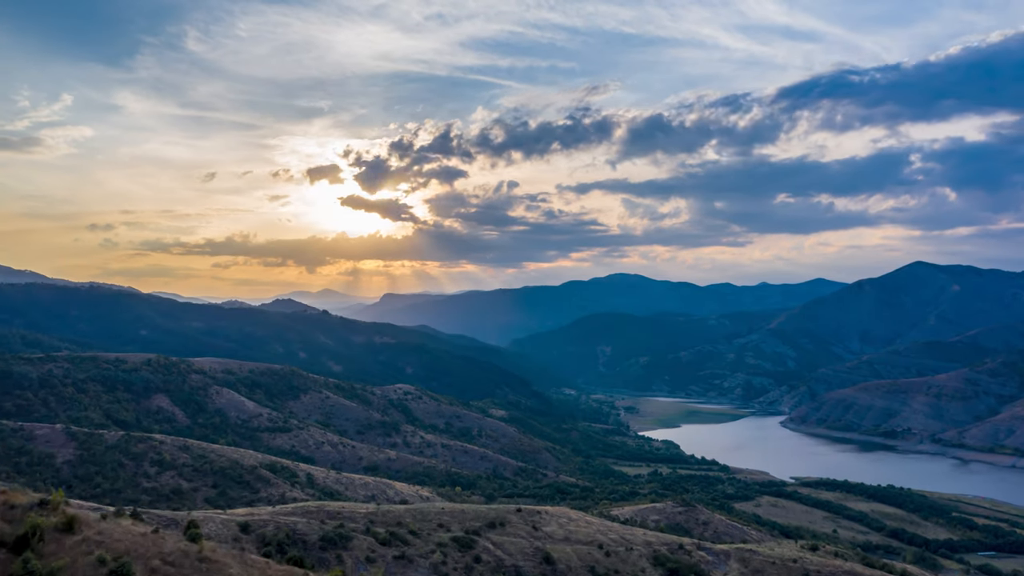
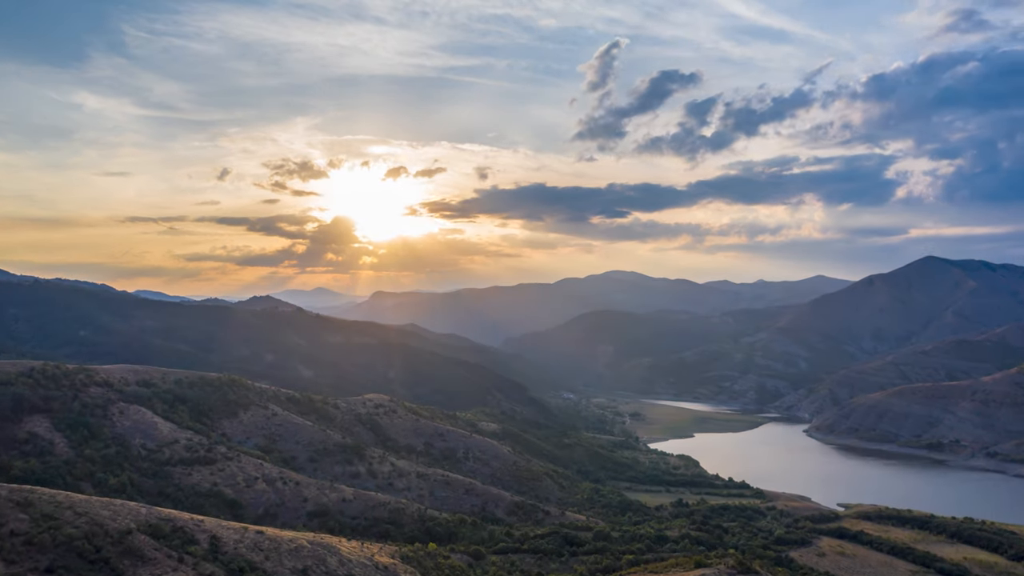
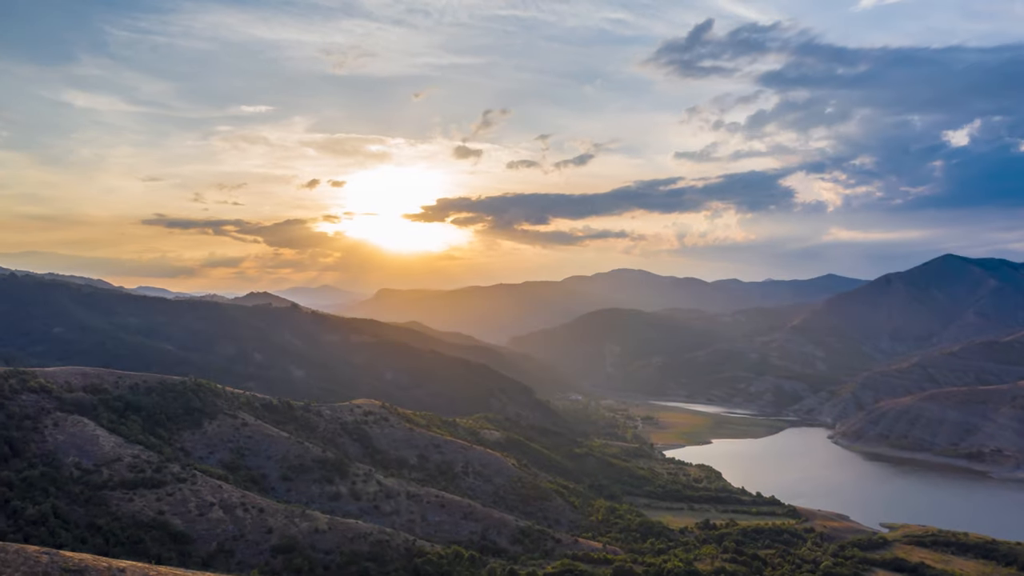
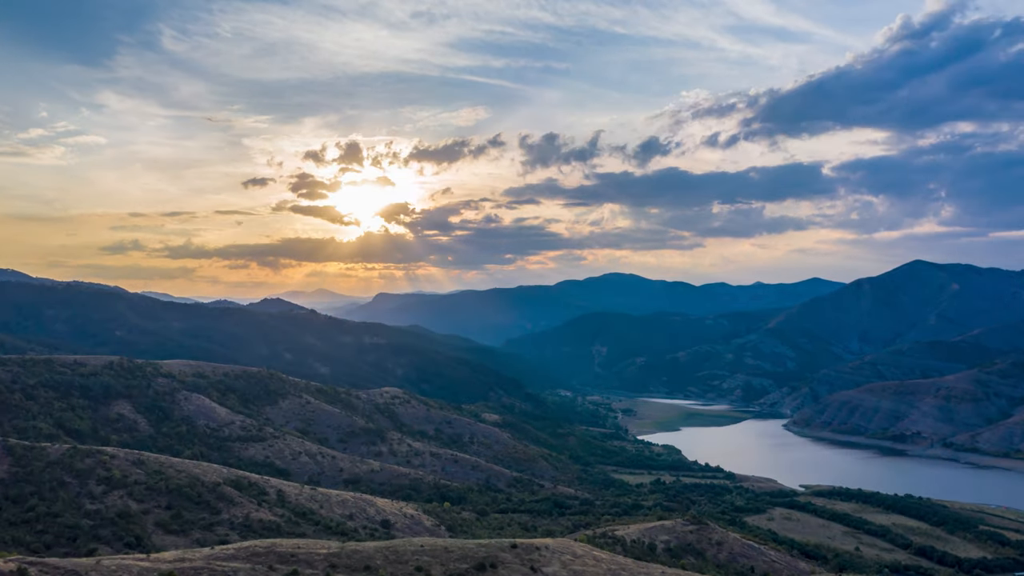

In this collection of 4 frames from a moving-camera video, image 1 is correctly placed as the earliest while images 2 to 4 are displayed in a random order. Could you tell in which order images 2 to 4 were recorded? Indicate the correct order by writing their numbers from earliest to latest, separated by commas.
4, 2, 3
